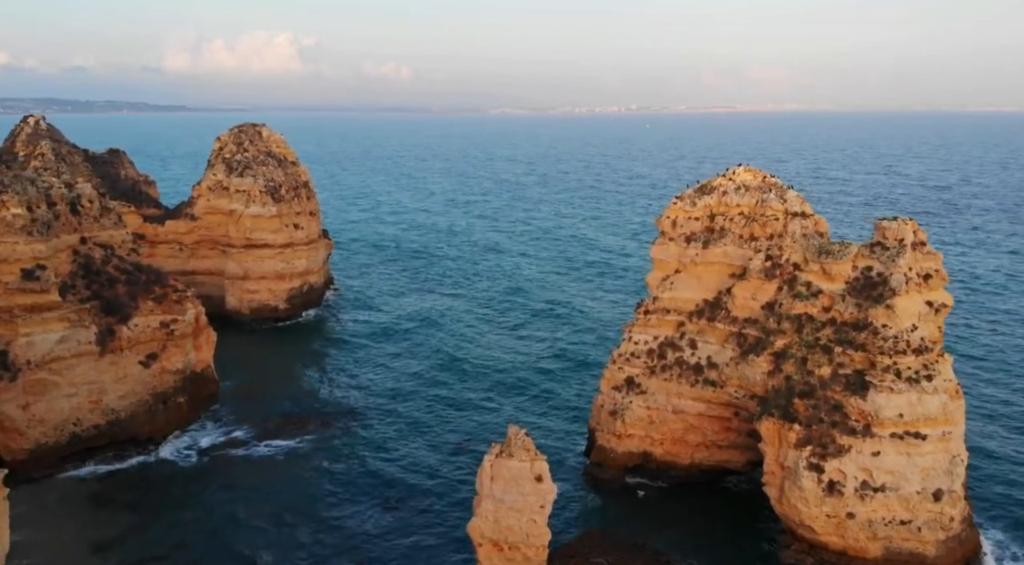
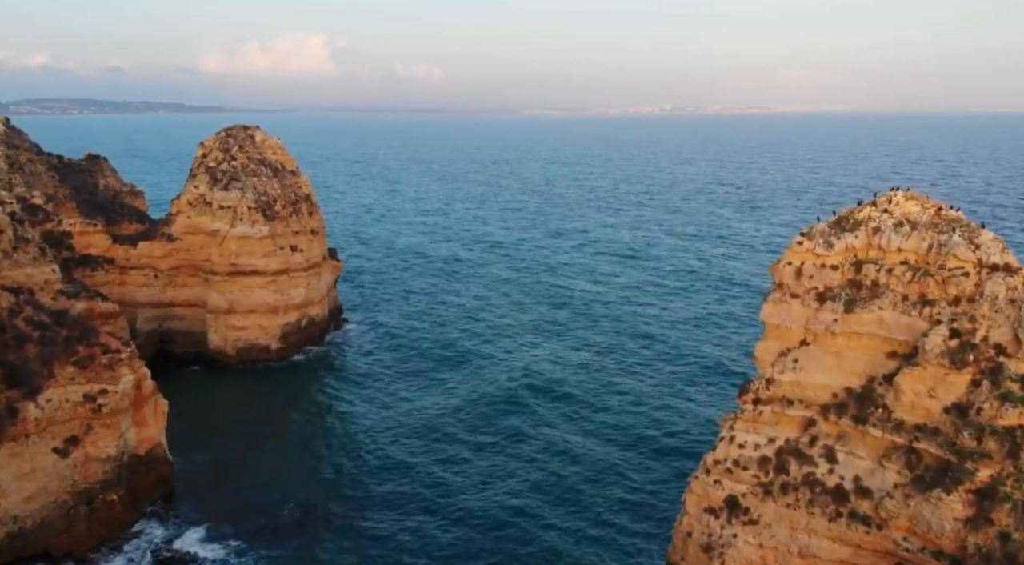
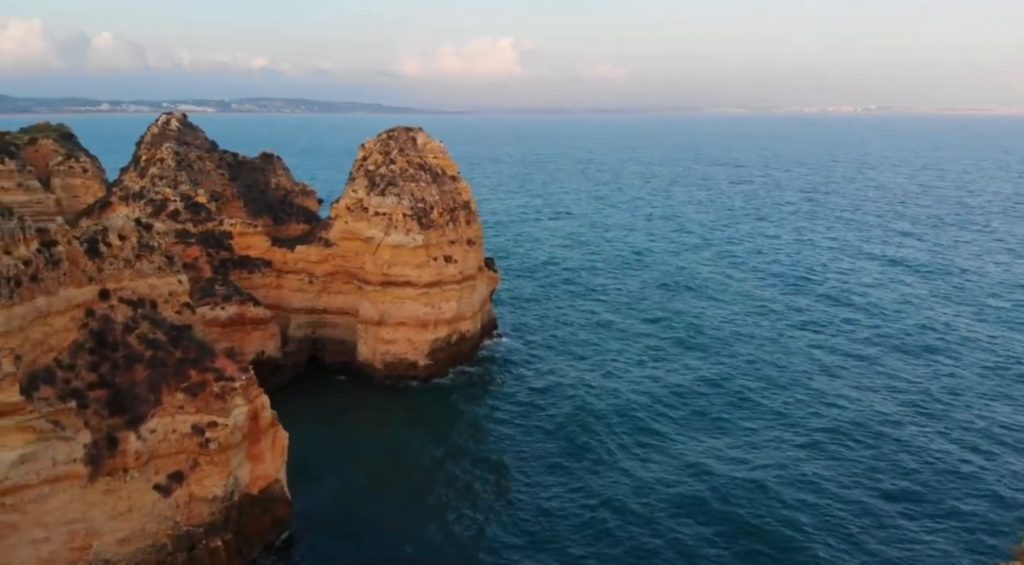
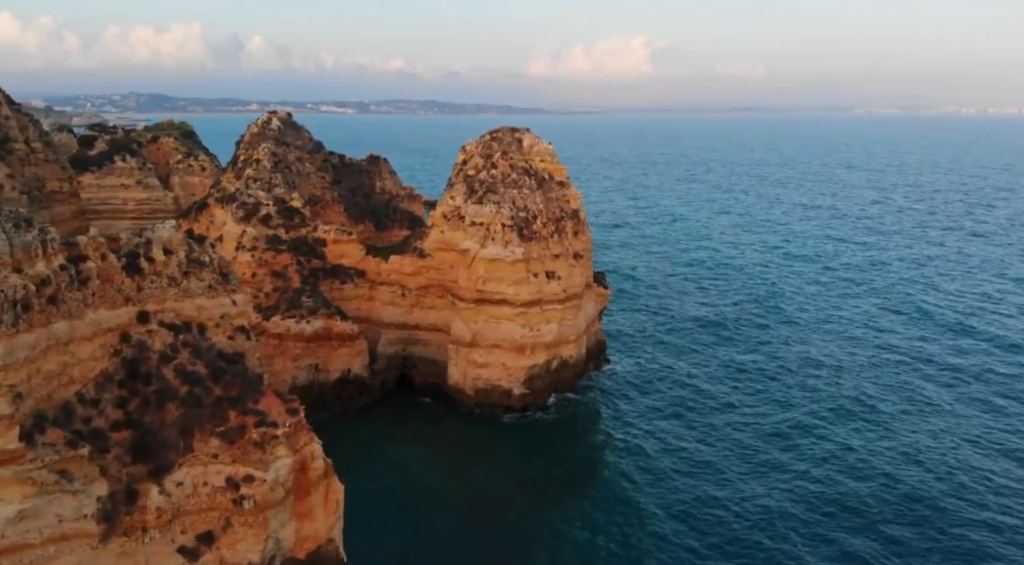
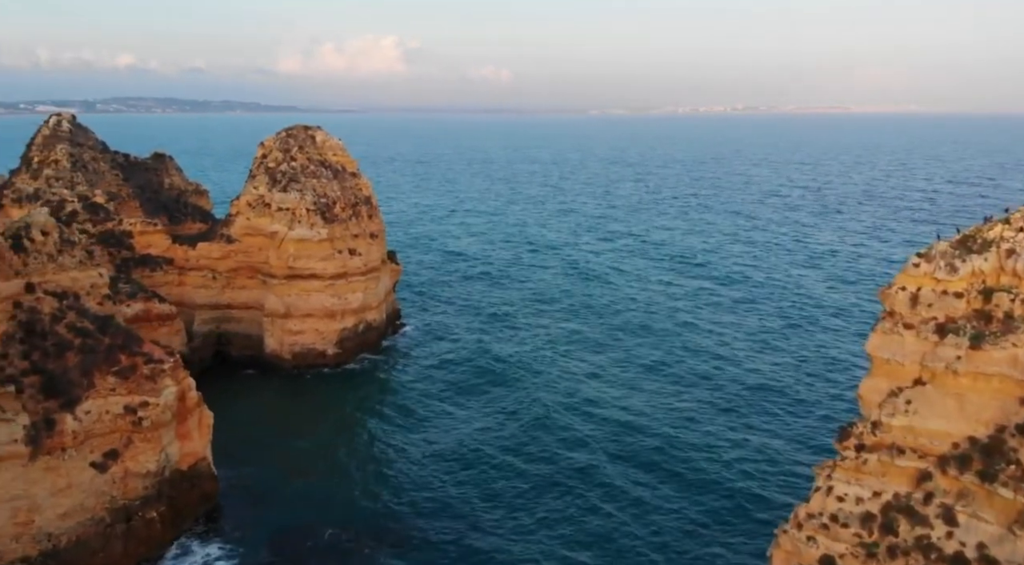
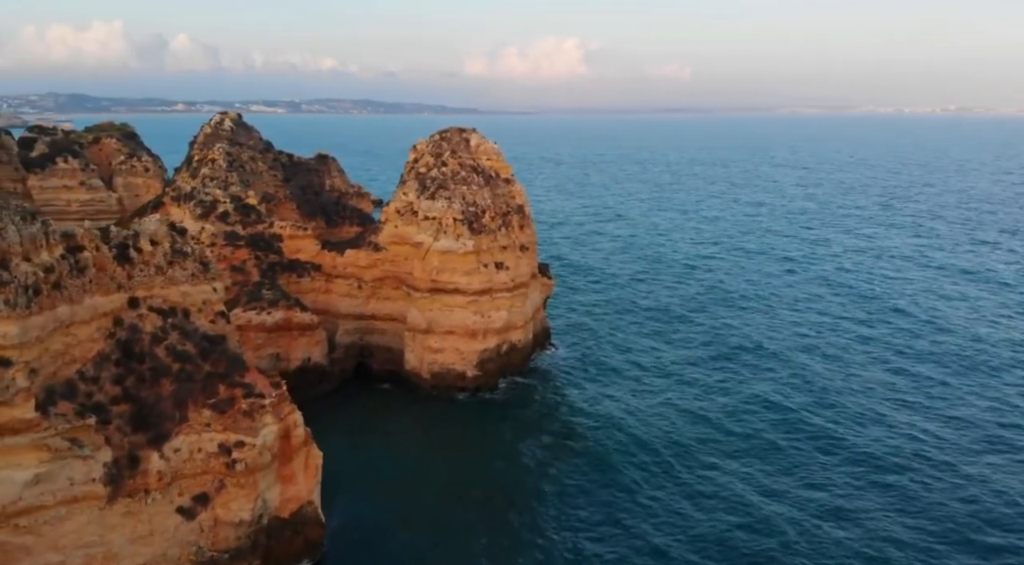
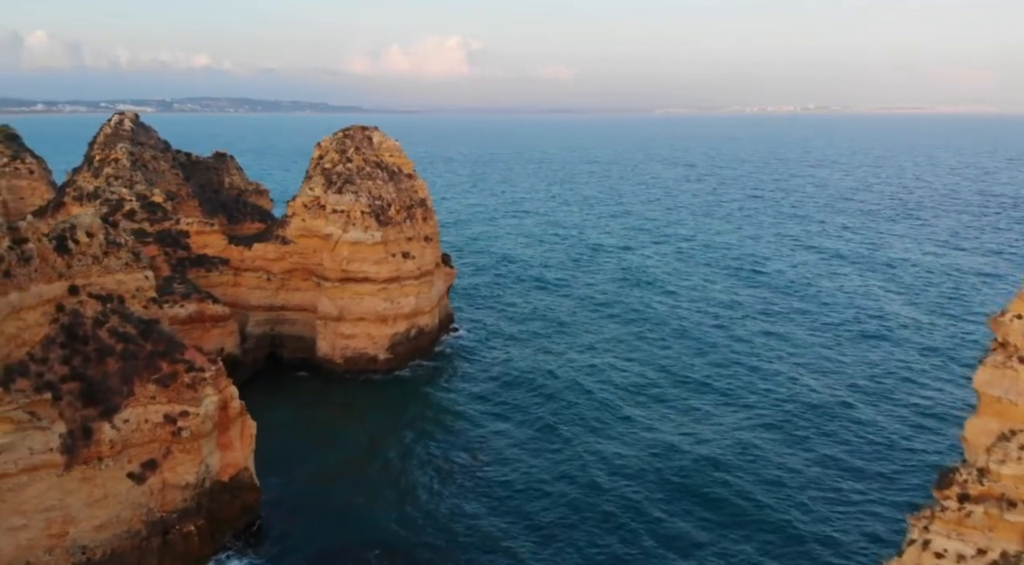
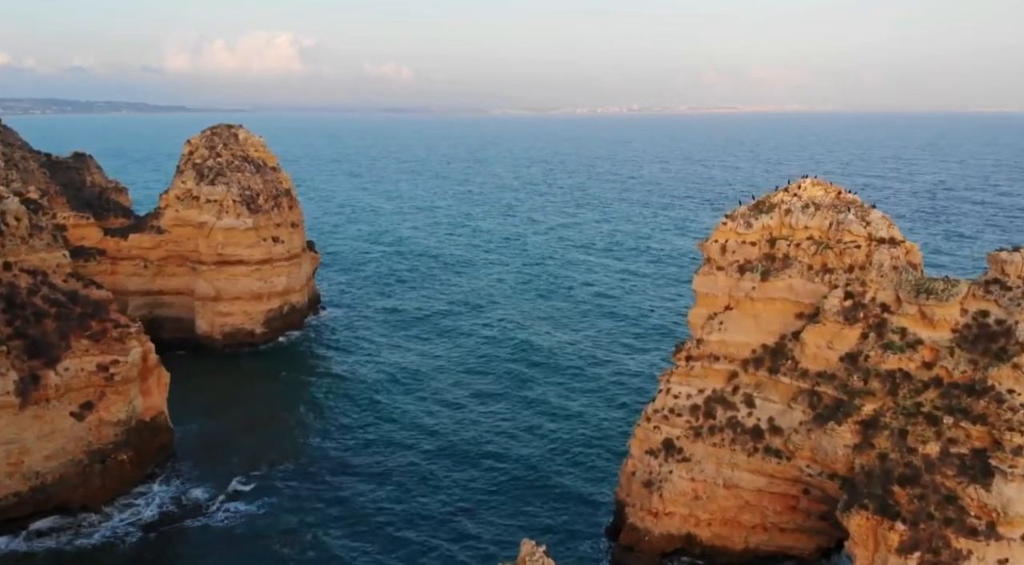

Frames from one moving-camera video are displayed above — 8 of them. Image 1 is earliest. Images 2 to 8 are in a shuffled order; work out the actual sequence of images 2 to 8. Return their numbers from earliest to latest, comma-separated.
8, 2, 5, 7, 3, 6, 4
